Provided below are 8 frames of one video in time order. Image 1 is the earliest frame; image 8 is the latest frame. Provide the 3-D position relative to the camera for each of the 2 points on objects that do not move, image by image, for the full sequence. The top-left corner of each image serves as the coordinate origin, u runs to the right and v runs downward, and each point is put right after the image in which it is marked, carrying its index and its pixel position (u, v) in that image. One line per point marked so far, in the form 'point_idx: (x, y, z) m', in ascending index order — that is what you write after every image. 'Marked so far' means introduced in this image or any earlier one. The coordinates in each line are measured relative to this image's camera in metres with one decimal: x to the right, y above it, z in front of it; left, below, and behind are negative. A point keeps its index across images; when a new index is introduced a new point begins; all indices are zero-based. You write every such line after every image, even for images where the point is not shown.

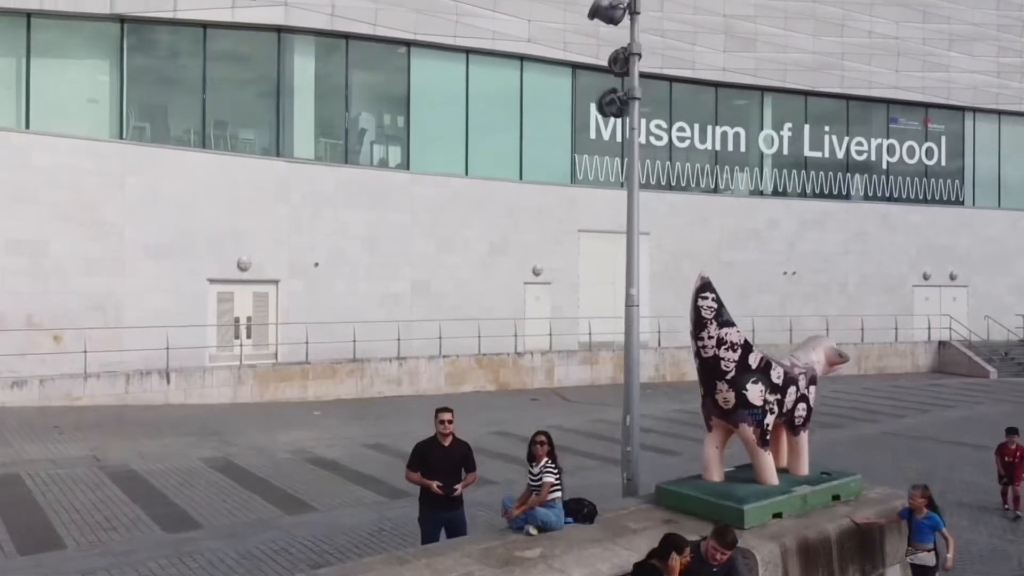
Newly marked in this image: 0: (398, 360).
0: (-2.0, -1.3, +18.1) m
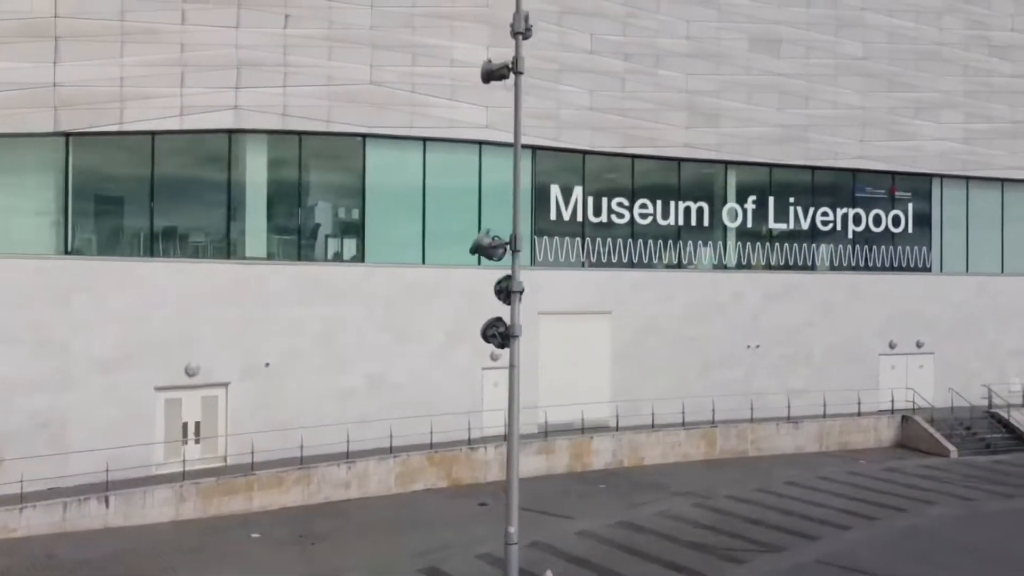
0: (-2.9, -3.1, +18.2) m
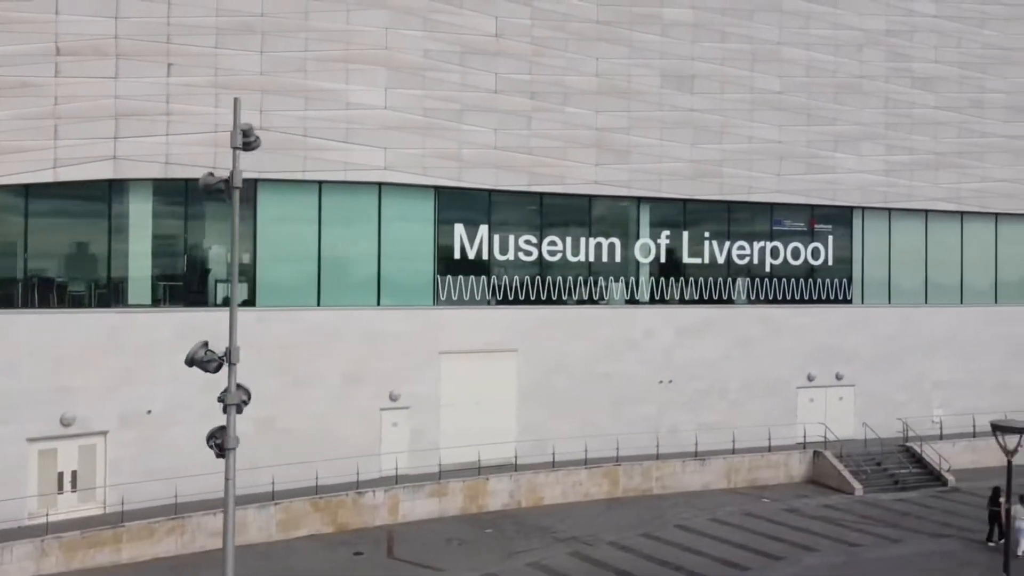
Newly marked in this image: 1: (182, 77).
0: (-5.1, -4.0, +18.2) m
1: (-6.2, +4.0, +19.4) m
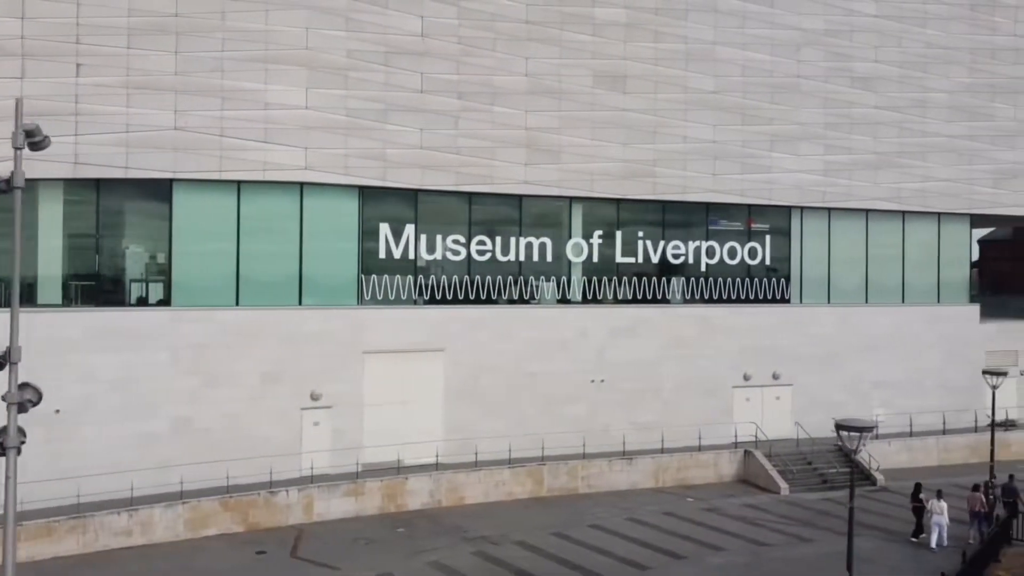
0: (-6.8, -4.0, +18.3) m
1: (-7.9, +4.0, +19.4) m
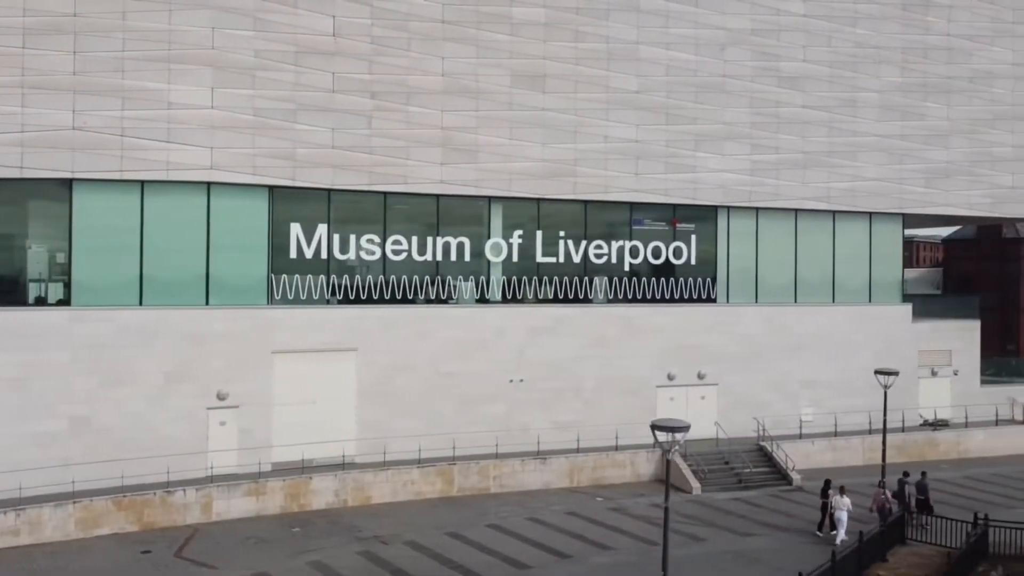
0: (-8.9, -4.0, +18.3) m
1: (-10.0, +4.0, +19.5) m
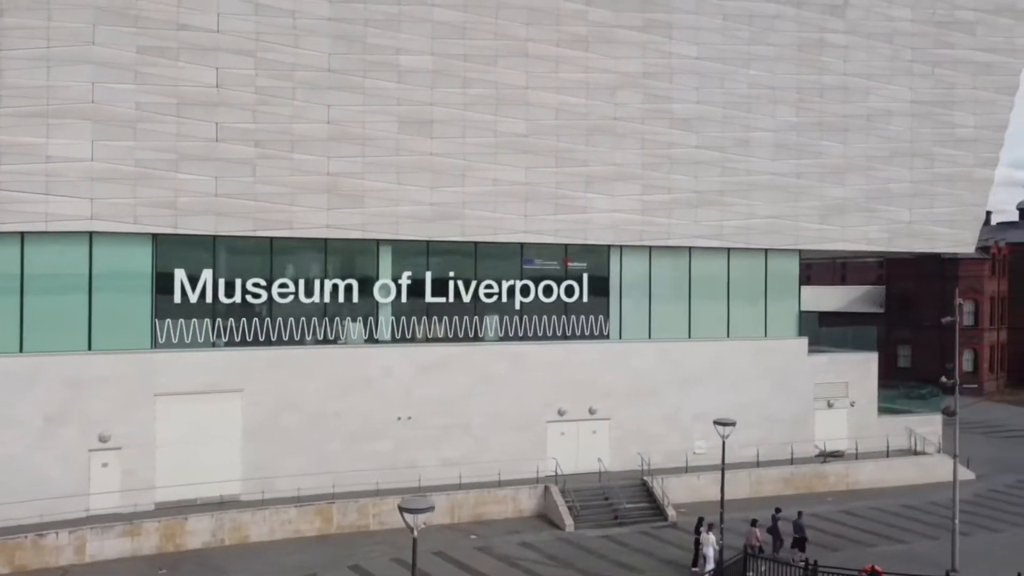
0: (-11.7, -5.0, +19.1) m
1: (-12.8, +3.0, +20.2) m
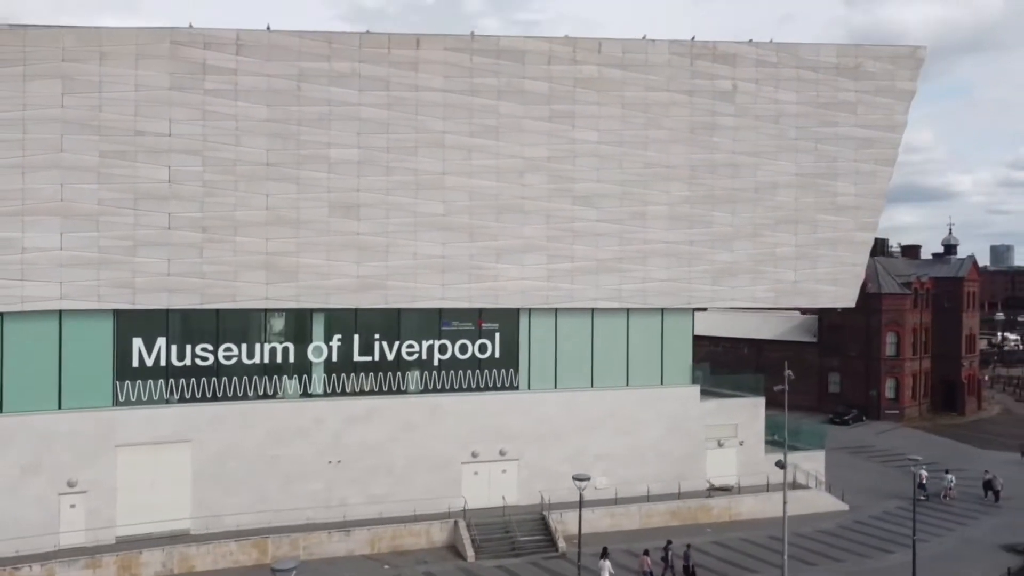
0: (-14.3, -6.8, +23.2) m
1: (-15.3, +1.2, +24.3) m
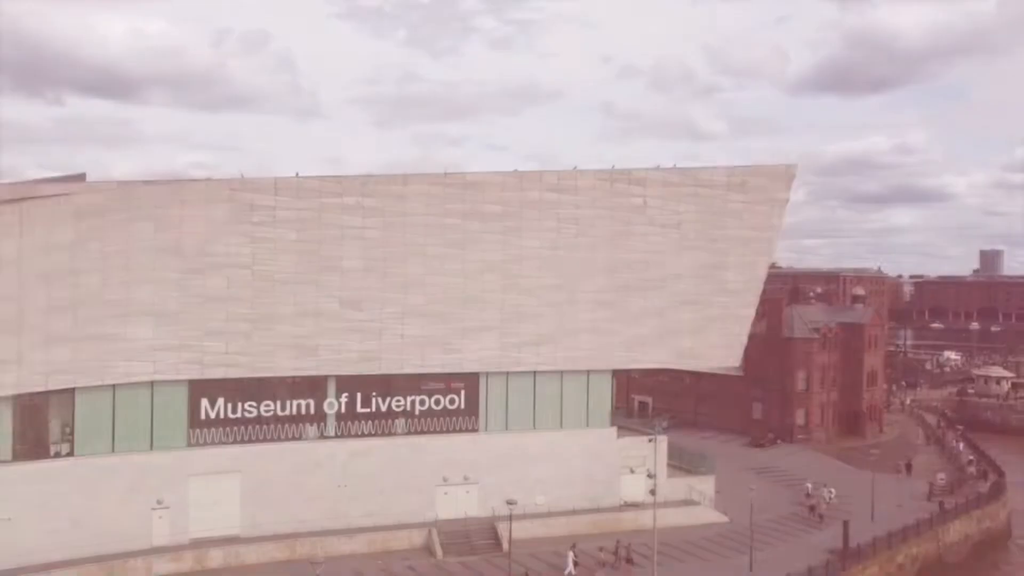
0: (-15.9, -9.7, +34.8) m
1: (-17.0, -1.7, +35.9) m
